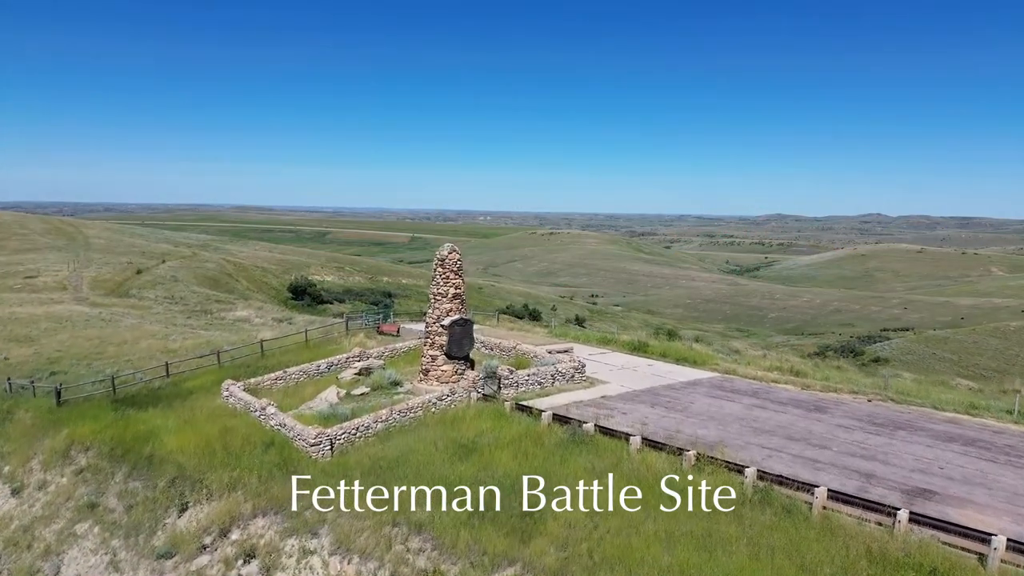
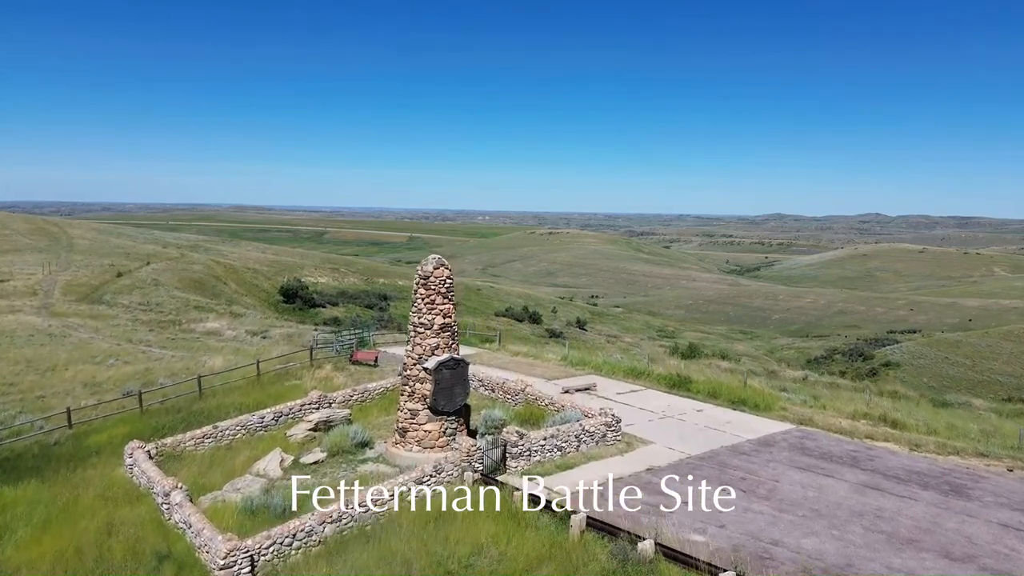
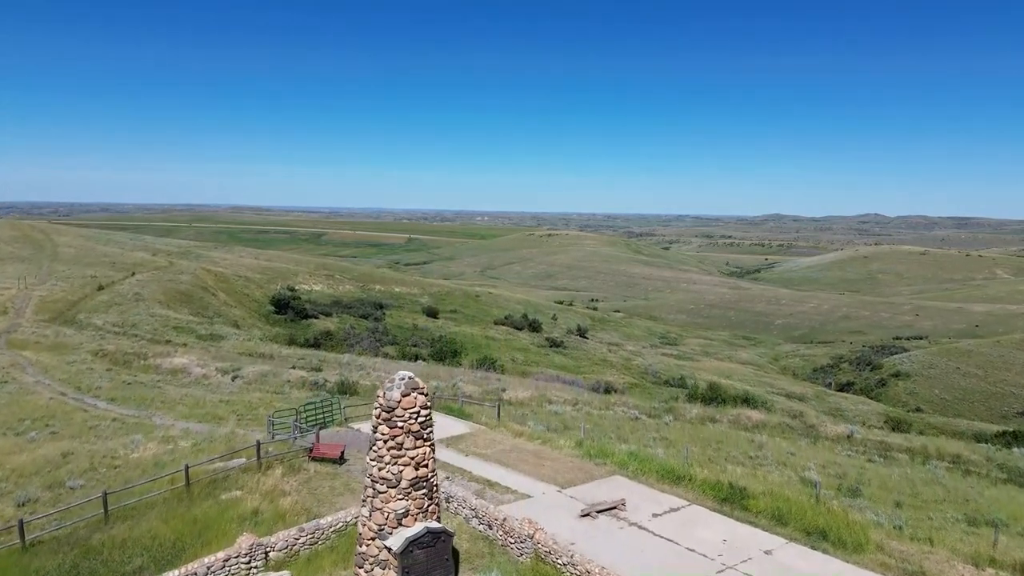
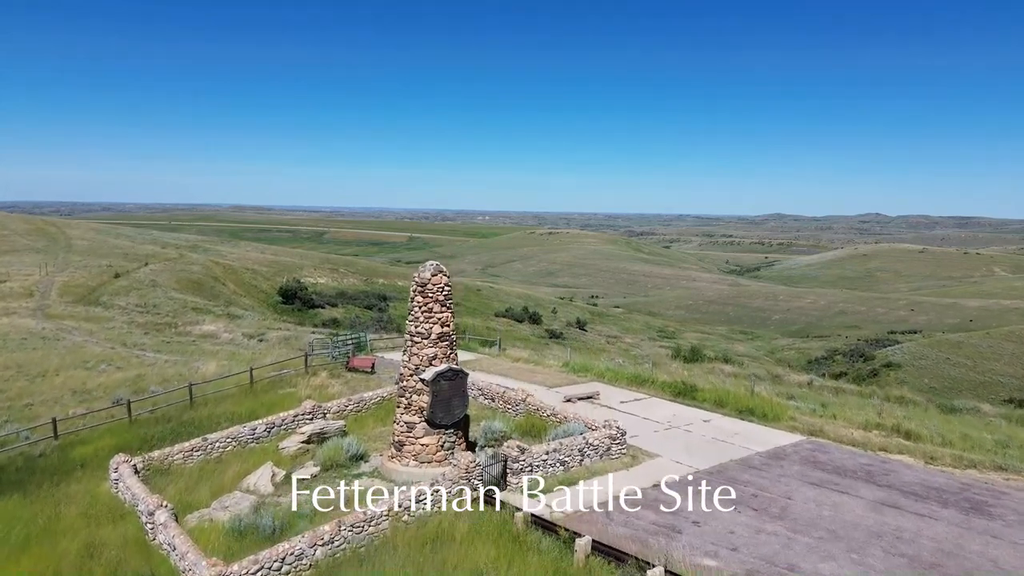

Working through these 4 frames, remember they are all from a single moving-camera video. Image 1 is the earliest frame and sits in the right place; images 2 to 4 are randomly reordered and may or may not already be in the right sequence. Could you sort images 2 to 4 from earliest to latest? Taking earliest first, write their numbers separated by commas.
2, 4, 3
